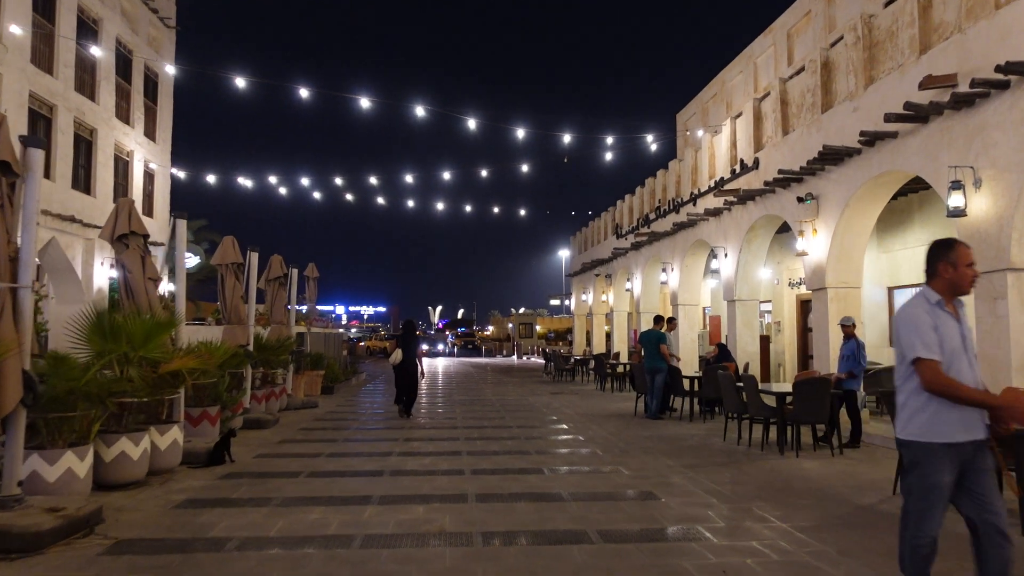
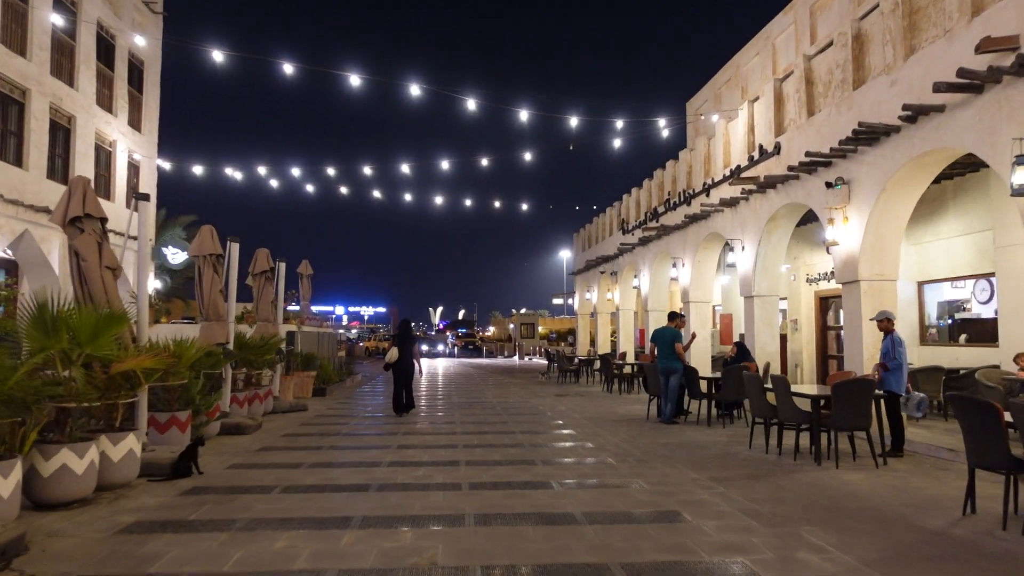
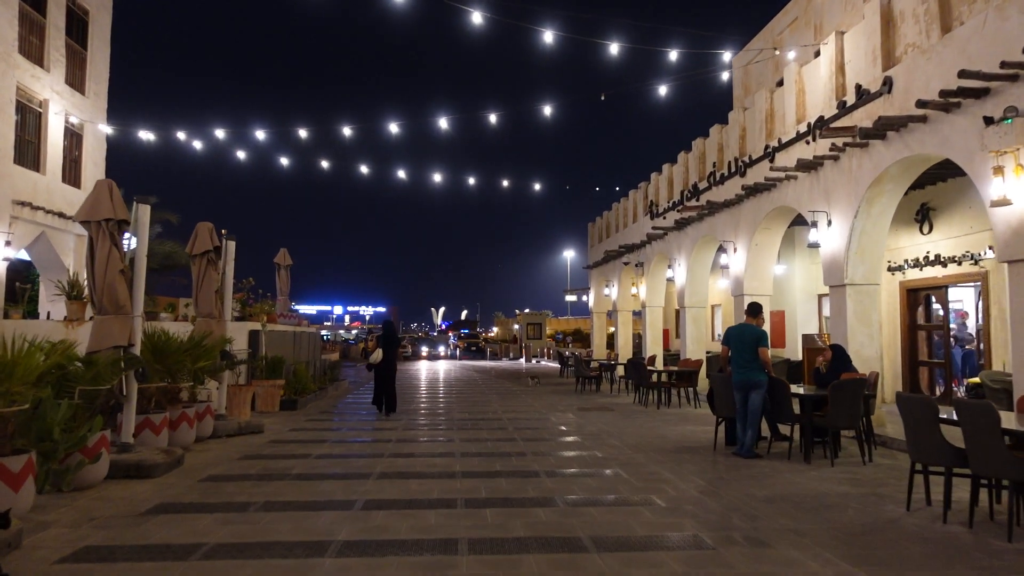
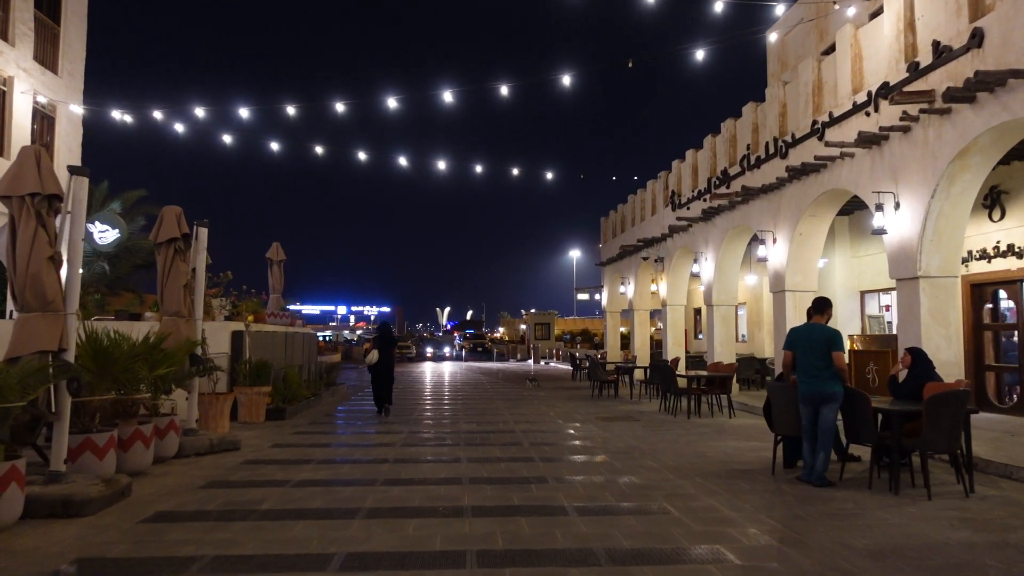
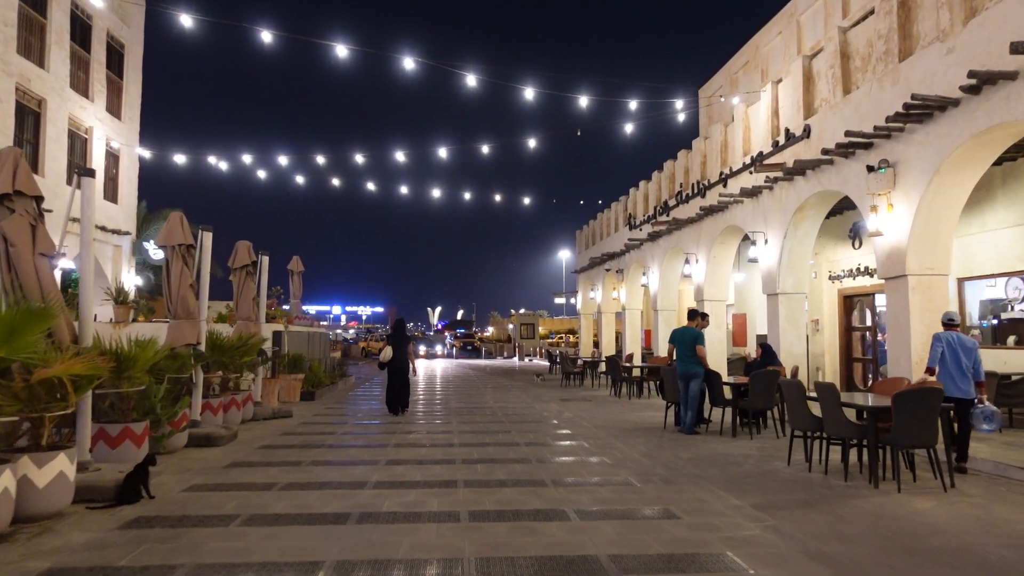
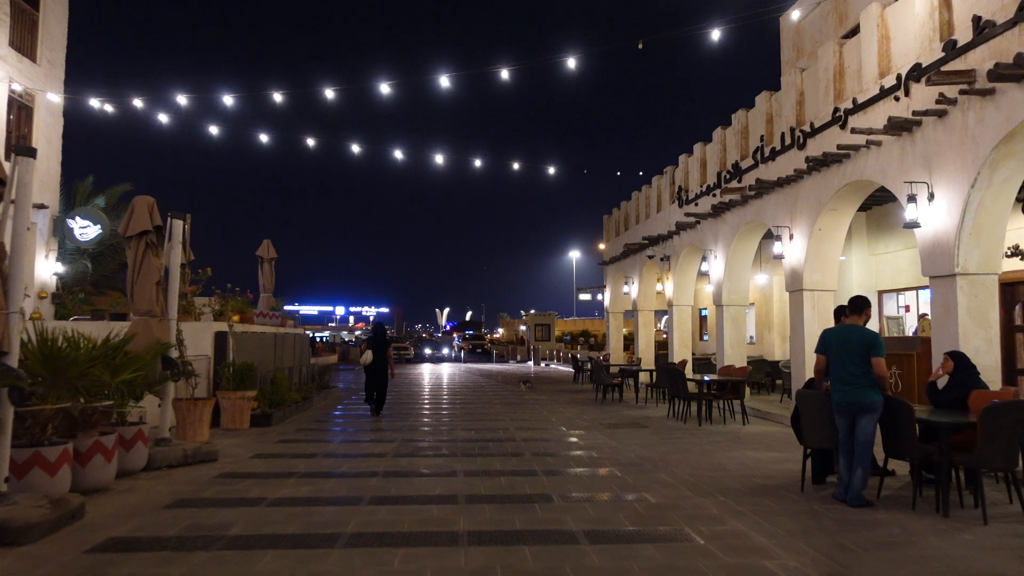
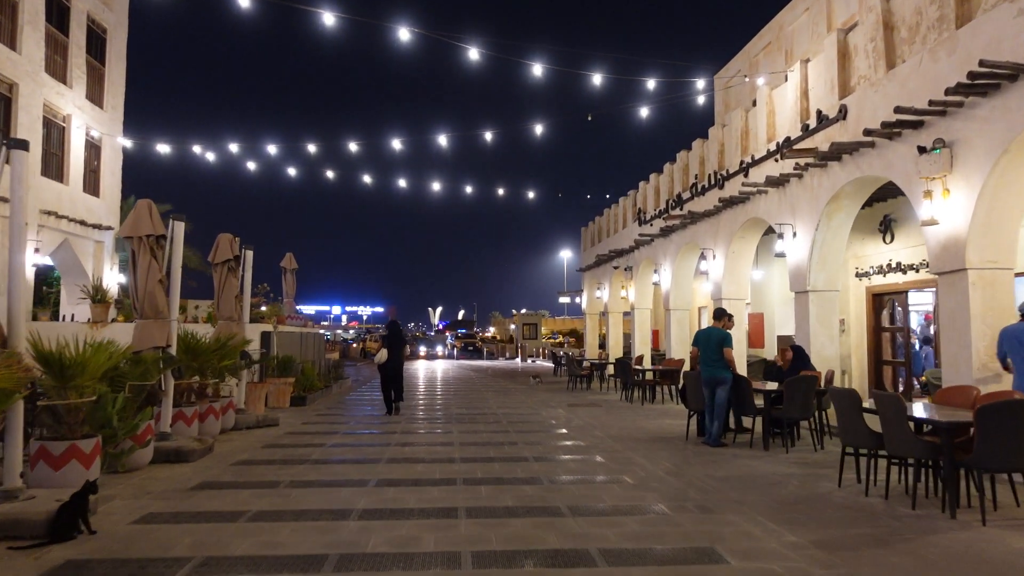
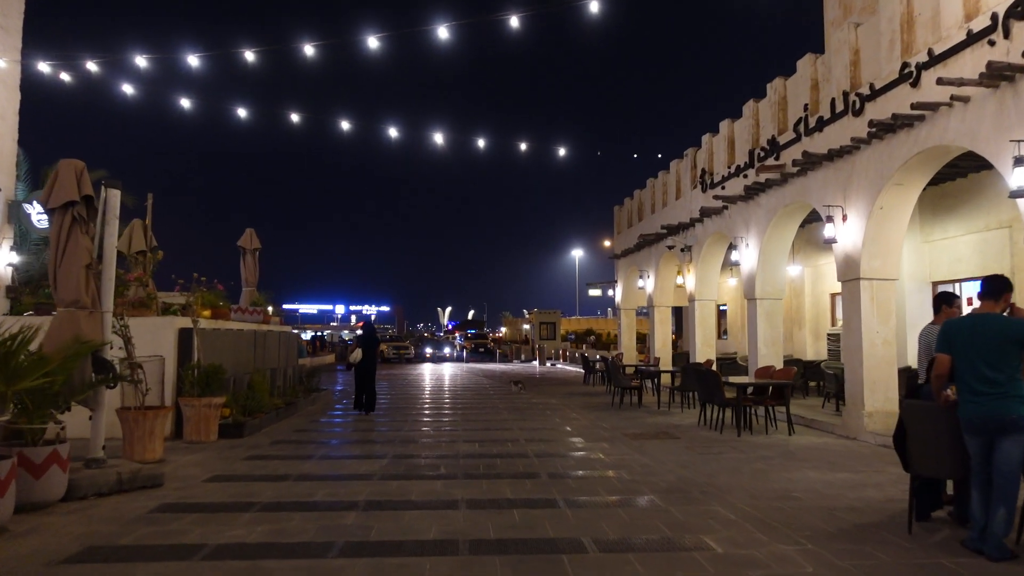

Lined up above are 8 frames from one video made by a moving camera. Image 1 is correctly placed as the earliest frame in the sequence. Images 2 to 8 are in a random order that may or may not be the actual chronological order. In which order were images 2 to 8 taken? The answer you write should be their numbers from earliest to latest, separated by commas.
2, 5, 7, 3, 4, 6, 8
